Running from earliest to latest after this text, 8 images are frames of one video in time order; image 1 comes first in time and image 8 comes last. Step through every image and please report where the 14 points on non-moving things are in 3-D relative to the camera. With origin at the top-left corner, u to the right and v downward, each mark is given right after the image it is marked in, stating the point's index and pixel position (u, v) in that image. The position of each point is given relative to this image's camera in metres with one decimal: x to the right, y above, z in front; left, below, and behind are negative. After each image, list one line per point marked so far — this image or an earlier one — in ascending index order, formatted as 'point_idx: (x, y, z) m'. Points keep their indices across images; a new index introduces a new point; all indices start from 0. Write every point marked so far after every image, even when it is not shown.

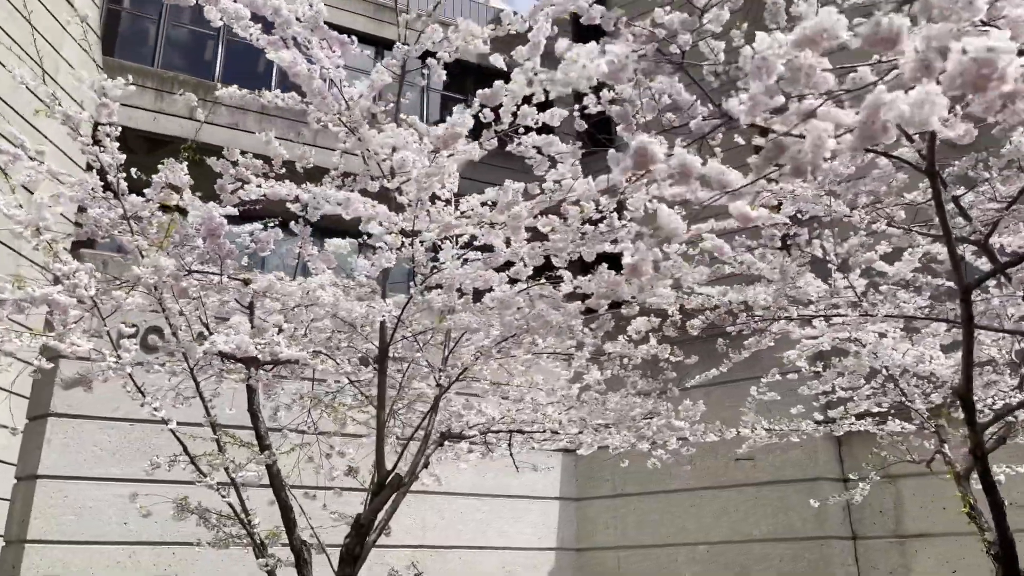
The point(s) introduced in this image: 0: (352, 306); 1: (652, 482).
0: (-1.1, -0.1, +5.6) m
1: (+2.0, -2.8, +11.8) m
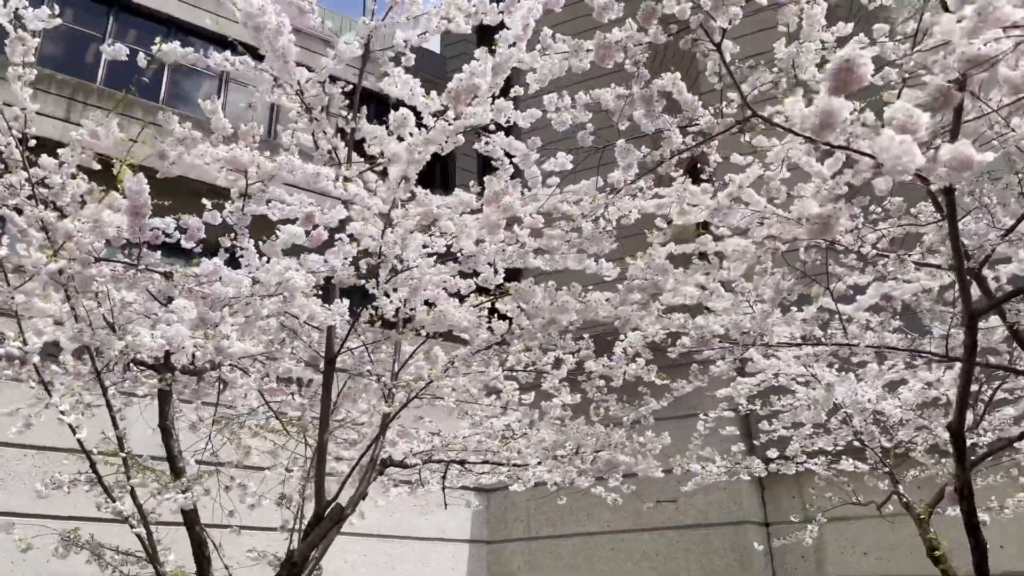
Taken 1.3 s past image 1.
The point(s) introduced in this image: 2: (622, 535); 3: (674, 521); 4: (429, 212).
0: (-1.2, -0.1, +4.8) m
1: (+0.8, -3.2, +11.2) m
2: (+1.4, -3.2, +10.8) m
3: (+2.0, -2.9, +10.6) m
4: (-0.5, +0.5, +5.0) m
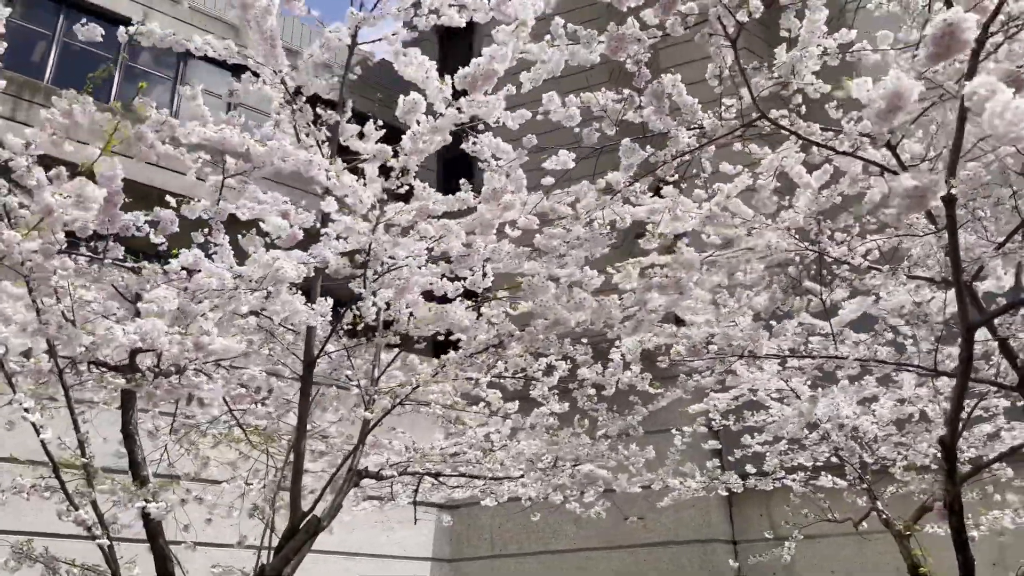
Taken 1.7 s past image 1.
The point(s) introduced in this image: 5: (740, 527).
0: (-1.2, -0.1, +4.5) m
1: (+0.3, -3.3, +11.0) m
2: (+1.0, -3.4, +10.6) m
3: (+1.6, -3.1, +10.4) m
4: (-0.5, +0.5, +4.7) m
5: (+2.7, -2.9, +10.1) m
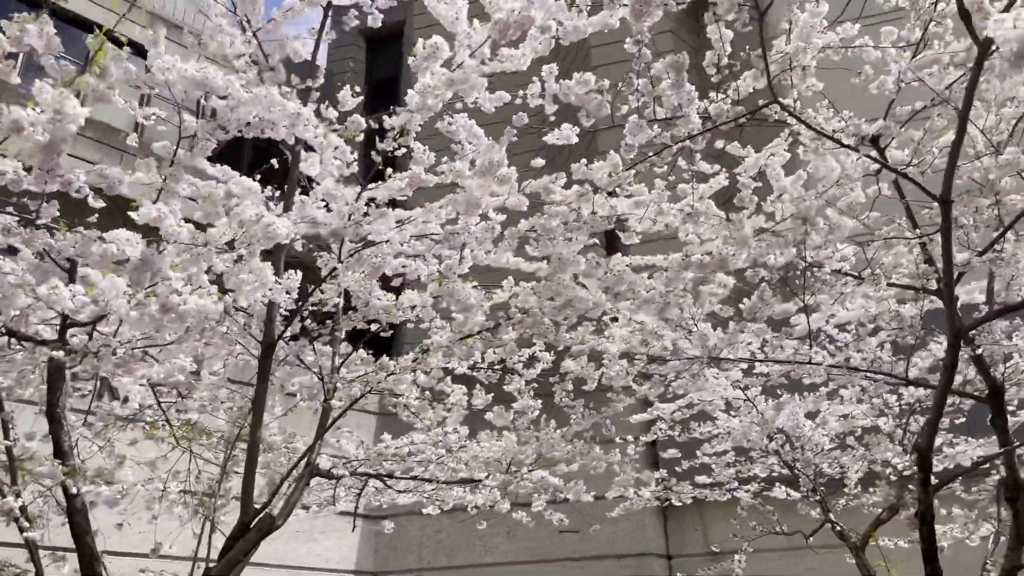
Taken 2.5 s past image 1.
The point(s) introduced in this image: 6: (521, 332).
0: (-1.2, +0.1, +4.1) m
1: (-0.6, -3.4, +10.6) m
2: (+0.1, -3.4, +10.3) m
3: (+0.8, -3.2, +10.2) m
4: (-0.6, +0.6, +4.4) m
5: (+1.9, -3.0, +10.0) m
6: (+0.1, -0.3, +5.2) m
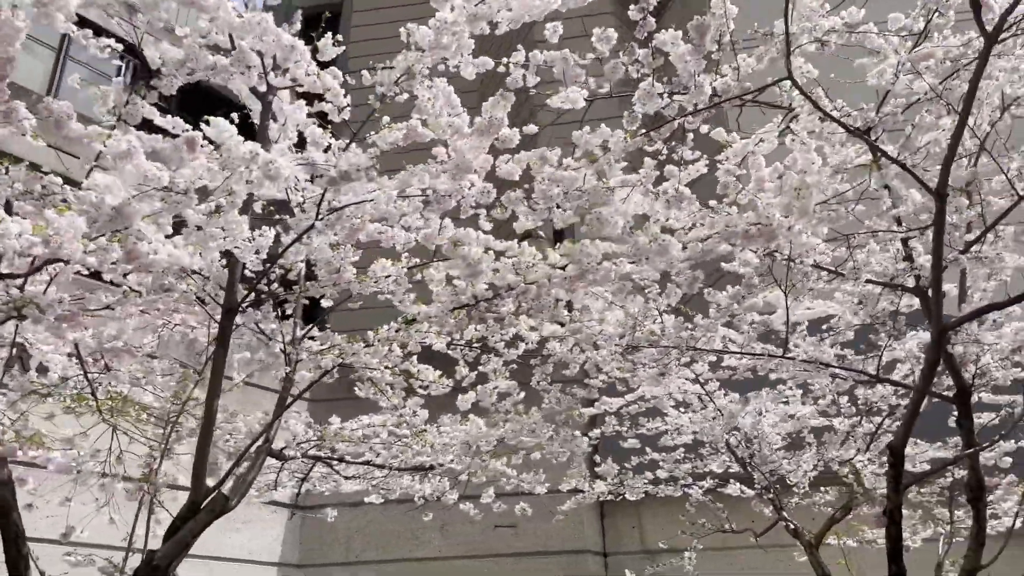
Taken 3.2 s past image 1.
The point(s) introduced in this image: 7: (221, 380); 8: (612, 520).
0: (-1.2, +0.3, +3.6) m
1: (-1.4, -3.2, +10.2) m
2: (-0.7, -3.3, +10.0) m
3: (0.0, -3.1, +9.9) m
4: (-0.6, +0.7, +4.0) m
5: (+1.2, -3.0, +9.9) m
6: (-0.1, -0.1, +4.9) m
7: (-1.4, -0.5, +4.1) m
8: (+1.2, -2.8, +10.0) m
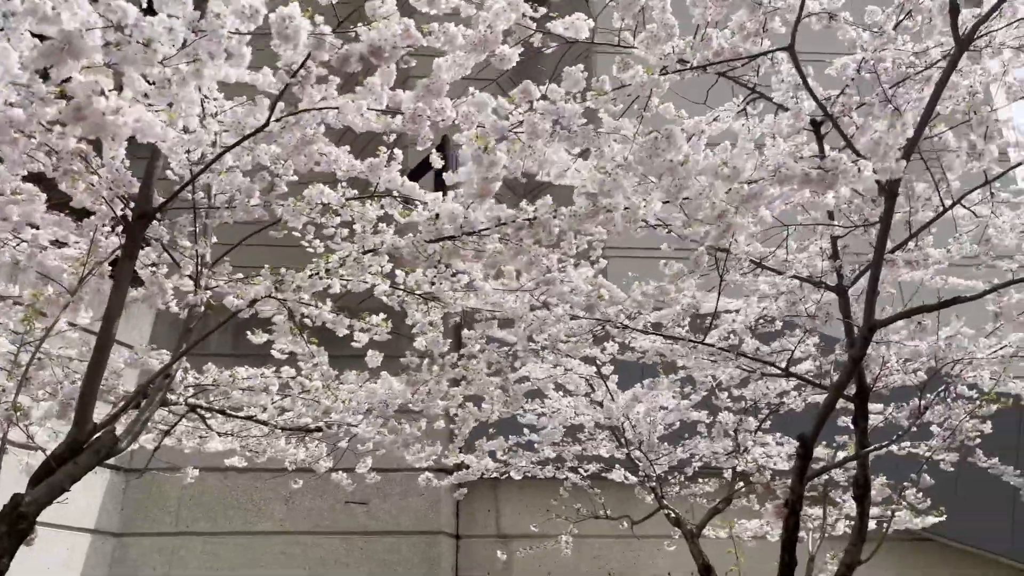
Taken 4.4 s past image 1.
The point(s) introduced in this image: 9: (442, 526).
0: (-1.2, +0.7, +3.0) m
1: (-3.1, -2.6, +9.4) m
2: (-2.4, -2.8, +9.3) m
3: (-1.7, -2.7, +9.4) m
4: (-0.6, +1.0, +3.5) m
5: (-0.5, -2.7, +9.6) m
6: (-0.4, +0.2, +4.5) m
7: (-1.6, 0.0, +3.4) m
8: (-0.5, -2.5, +9.7) m
9: (-0.7, -2.7, +9.4) m
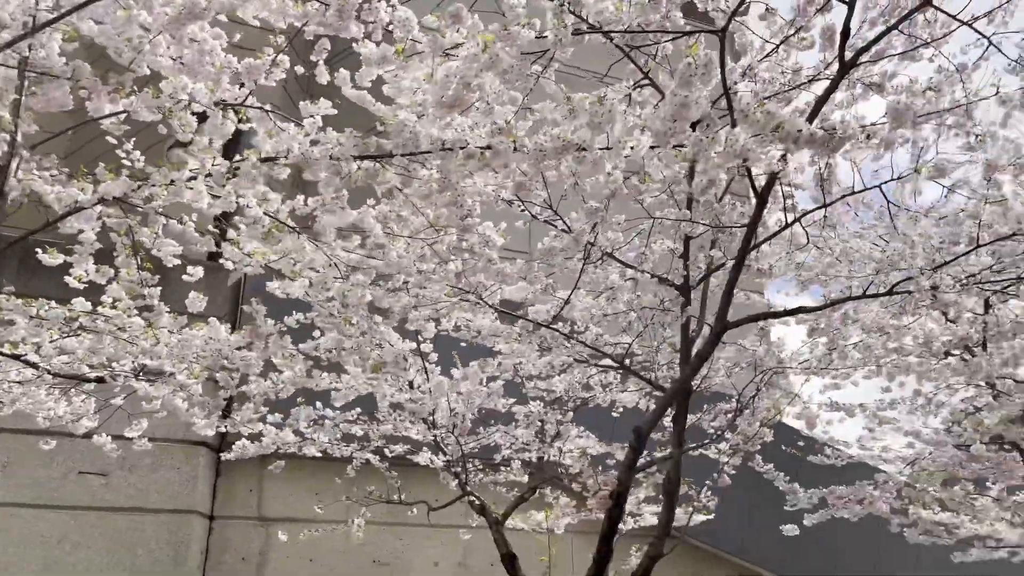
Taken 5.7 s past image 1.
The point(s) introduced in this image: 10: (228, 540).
0: (-1.2, +1.0, +2.2) m
1: (-5.3, -1.8, +7.7) m
2: (-4.7, -2.1, +7.9) m
3: (-4.0, -2.1, +8.2) m
4: (-0.8, +1.3, +2.9) m
5: (-2.9, -2.2, +8.7) m
6: (-1.0, +0.4, +3.9) m
7: (-1.8, +0.4, +2.5) m
8: (-2.9, -2.0, +8.8) m
9: (-3.1, -2.2, +8.4) m
10: (-2.6, -2.3, +7.6) m
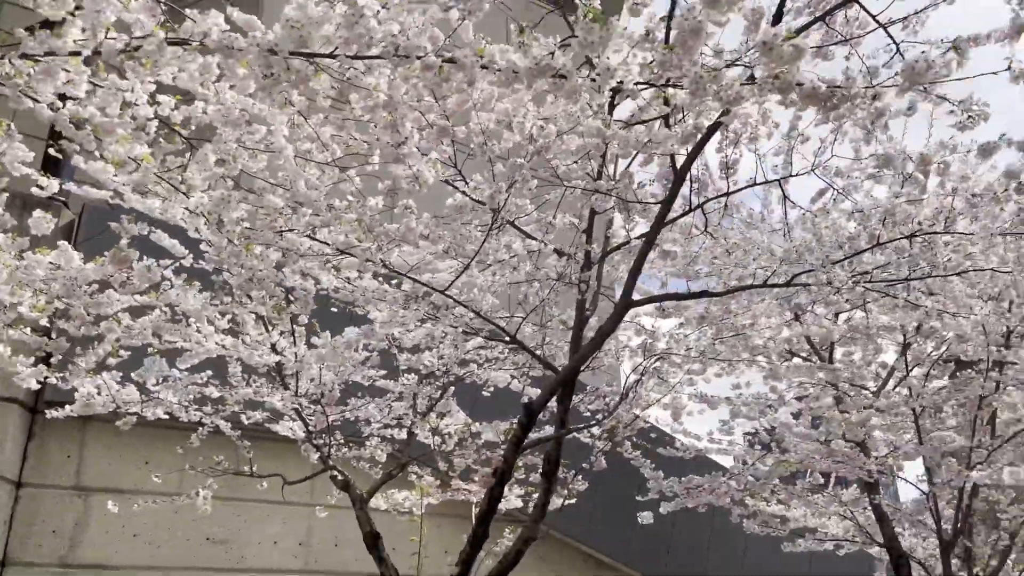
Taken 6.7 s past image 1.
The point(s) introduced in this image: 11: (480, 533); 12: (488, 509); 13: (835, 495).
0: (-1.2, +1.3, +1.6) m
1: (-6.5, -1.1, +6.3) m
2: (-5.8, -1.4, +6.6) m
3: (-5.2, -1.4, +7.0) m
4: (-0.8, +1.6, +2.4) m
5: (-4.3, -1.7, +7.7) m
6: (-1.2, +0.7, +3.3) m
7: (-1.8, +0.7, +1.8) m
8: (-4.3, -1.5, +7.8) m
9: (-4.4, -1.6, +7.4) m
10: (-3.8, -1.8, +6.7) m
11: (-0.1, -1.5, +5.1) m
12: (-0.1, -1.3, +5.0) m
13: (+3.4, -2.2, +8.7) m
